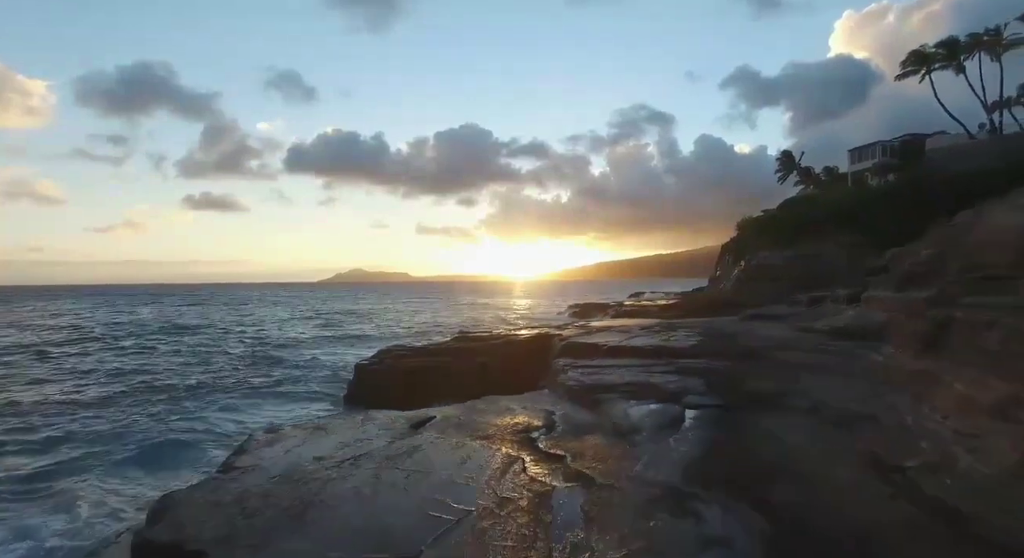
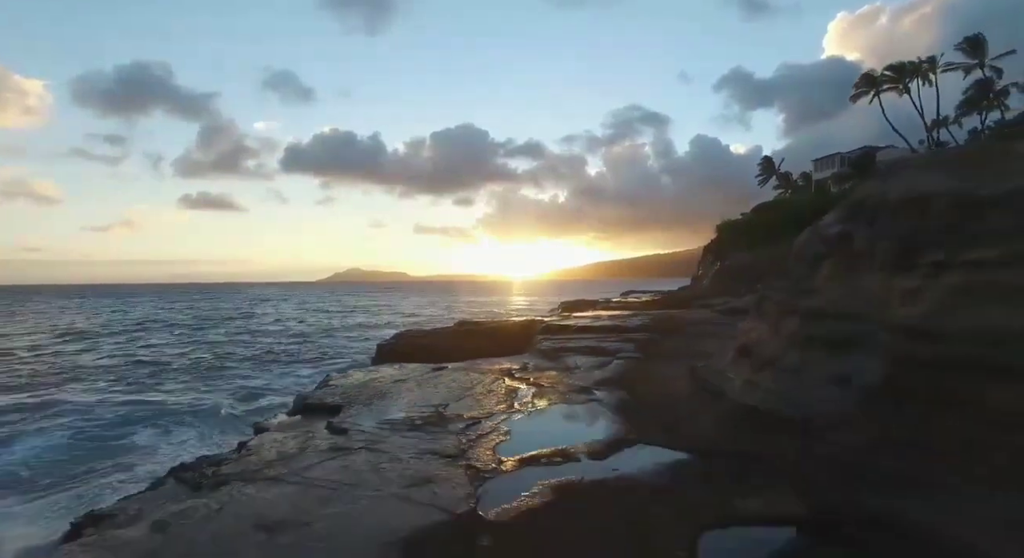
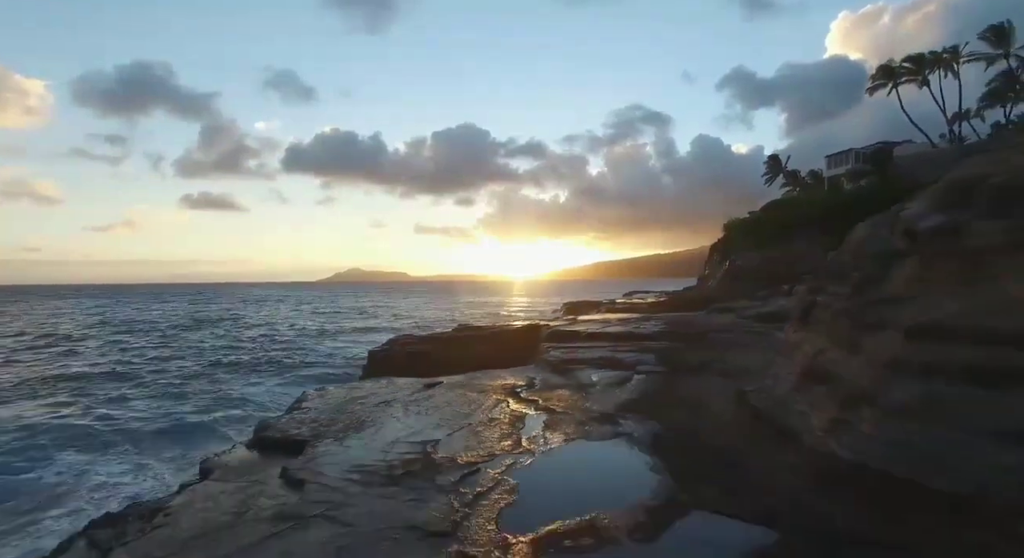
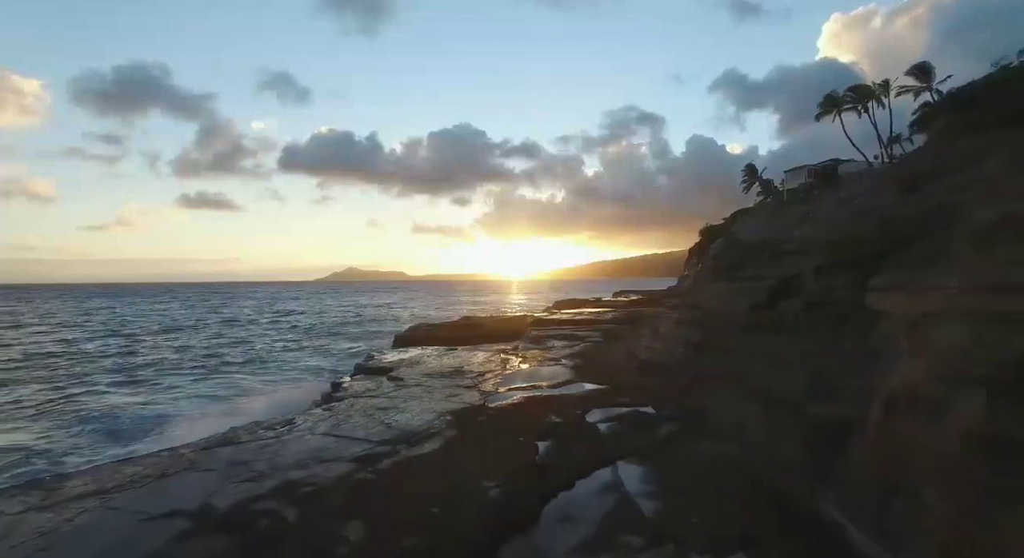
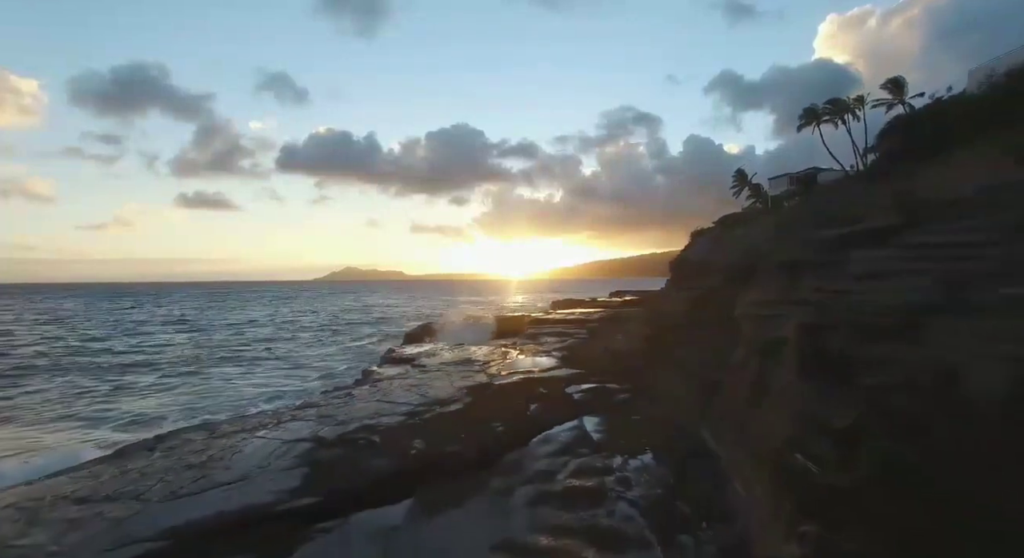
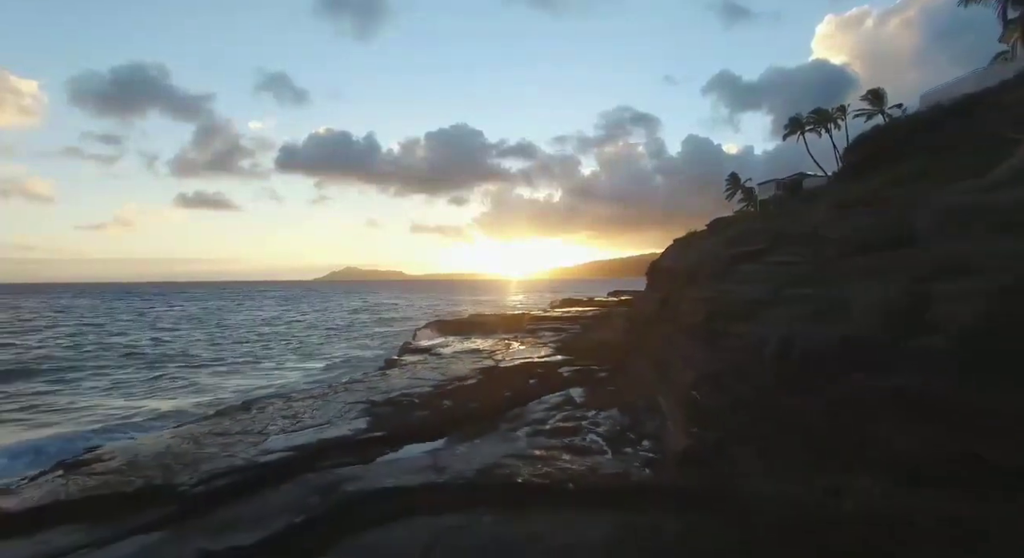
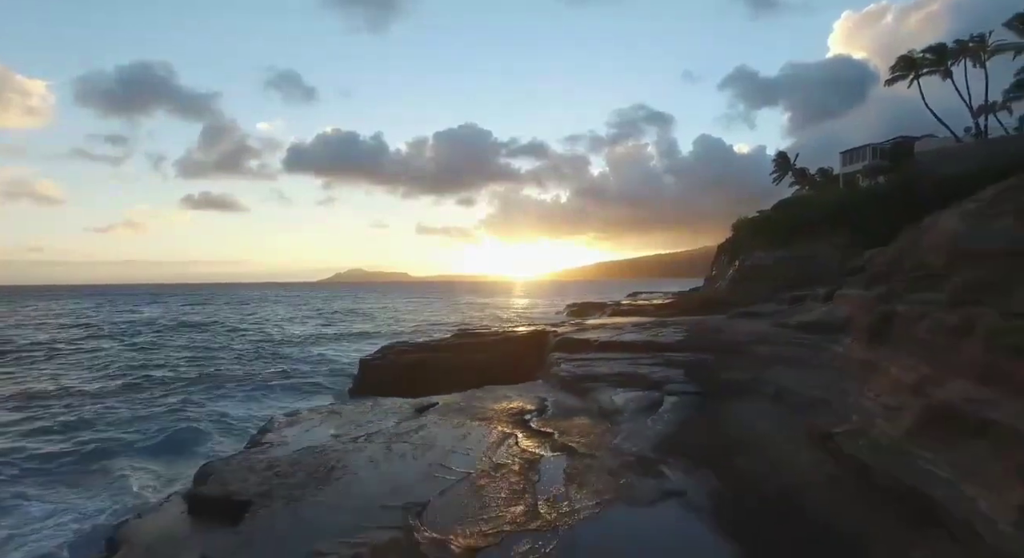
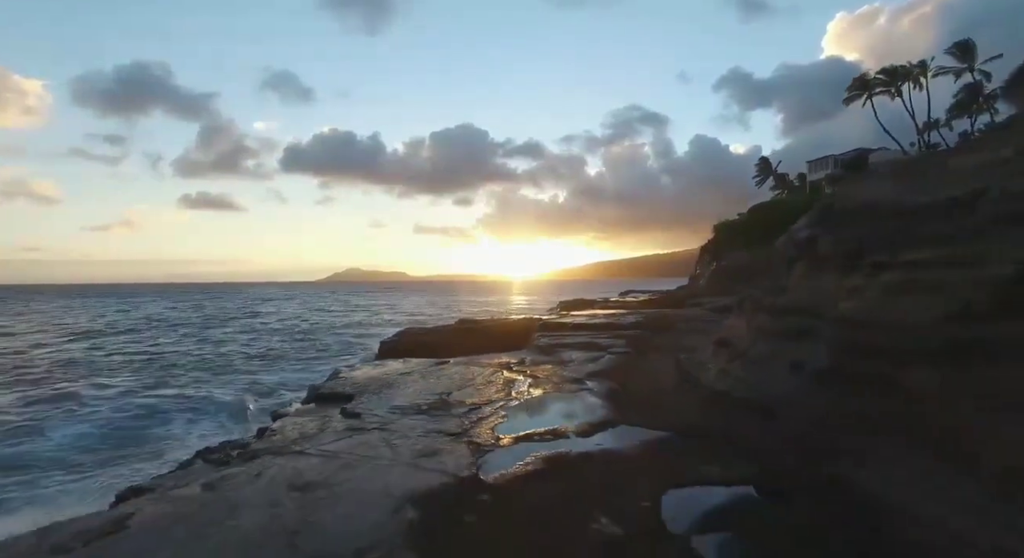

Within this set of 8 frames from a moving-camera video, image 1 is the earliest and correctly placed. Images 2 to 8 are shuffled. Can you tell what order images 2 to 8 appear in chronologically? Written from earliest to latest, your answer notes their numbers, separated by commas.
7, 3, 2, 8, 4, 5, 6
